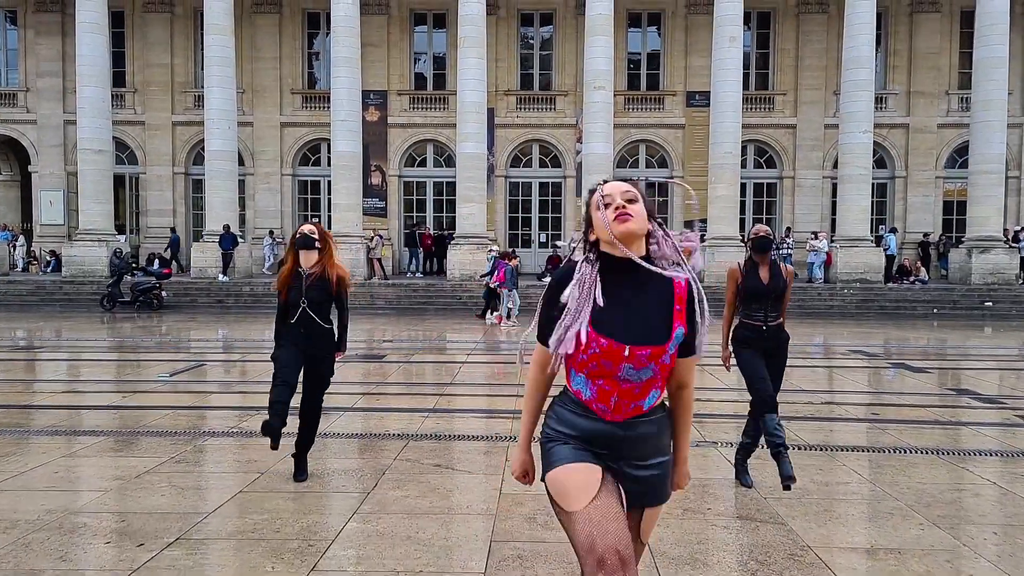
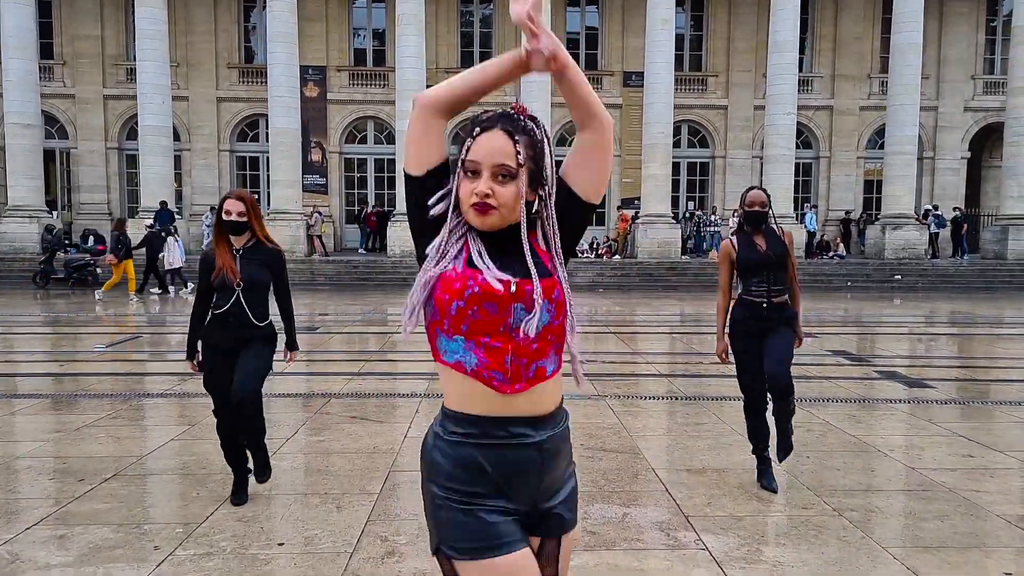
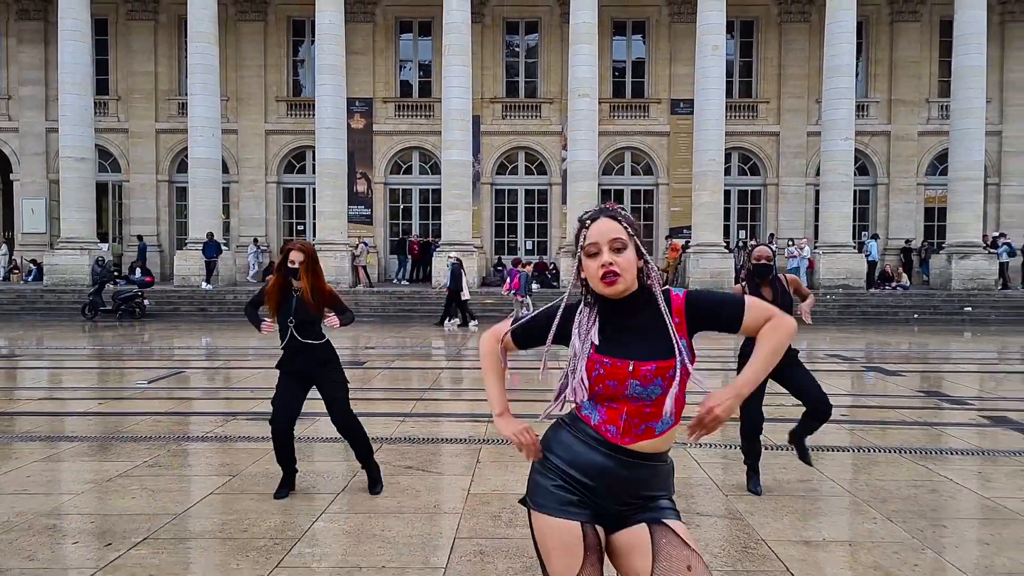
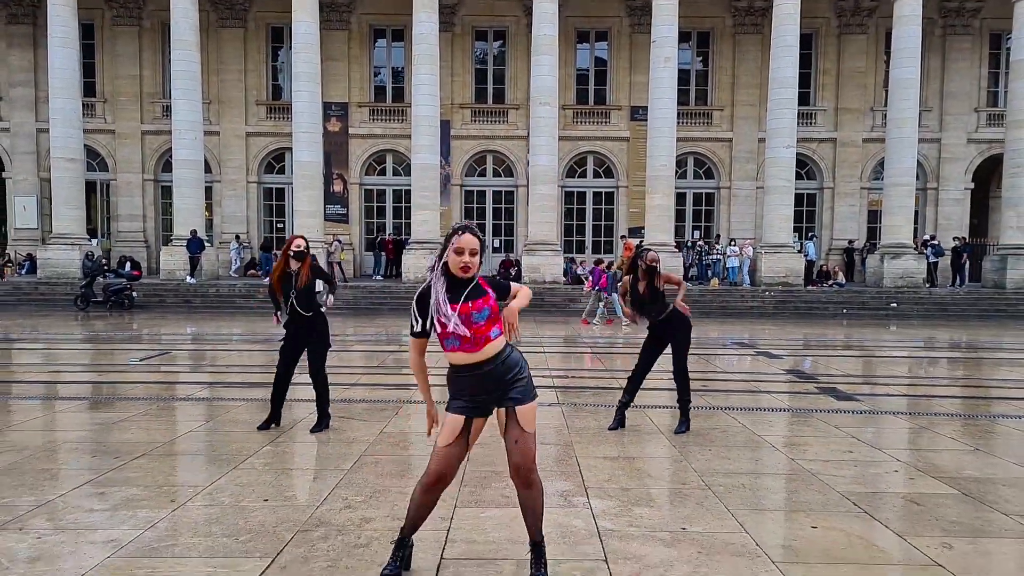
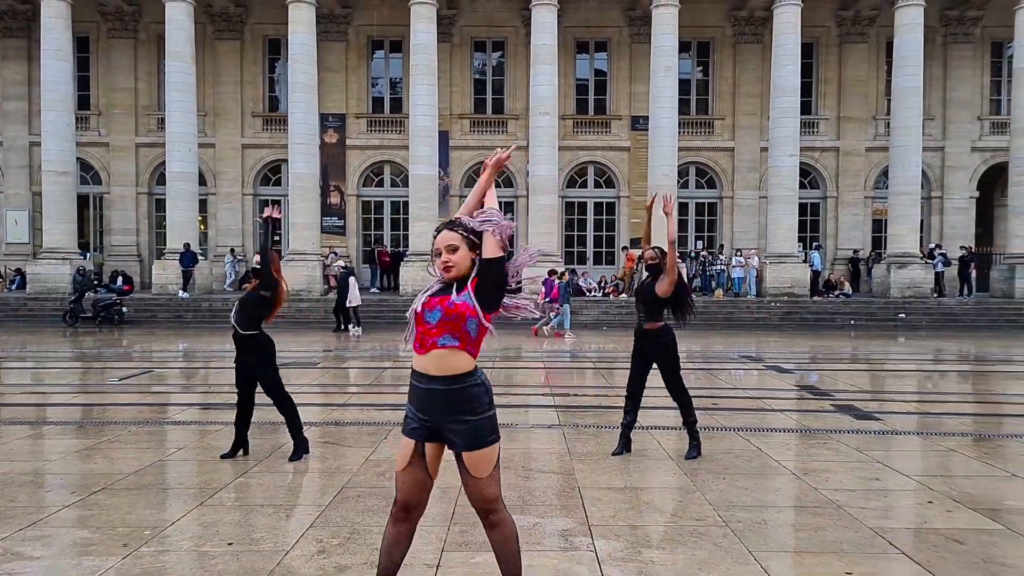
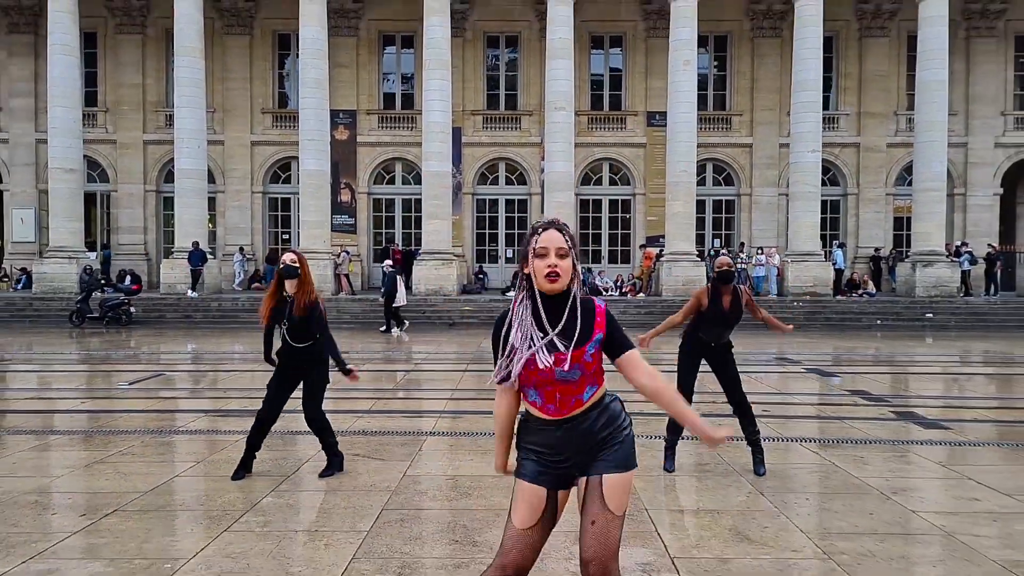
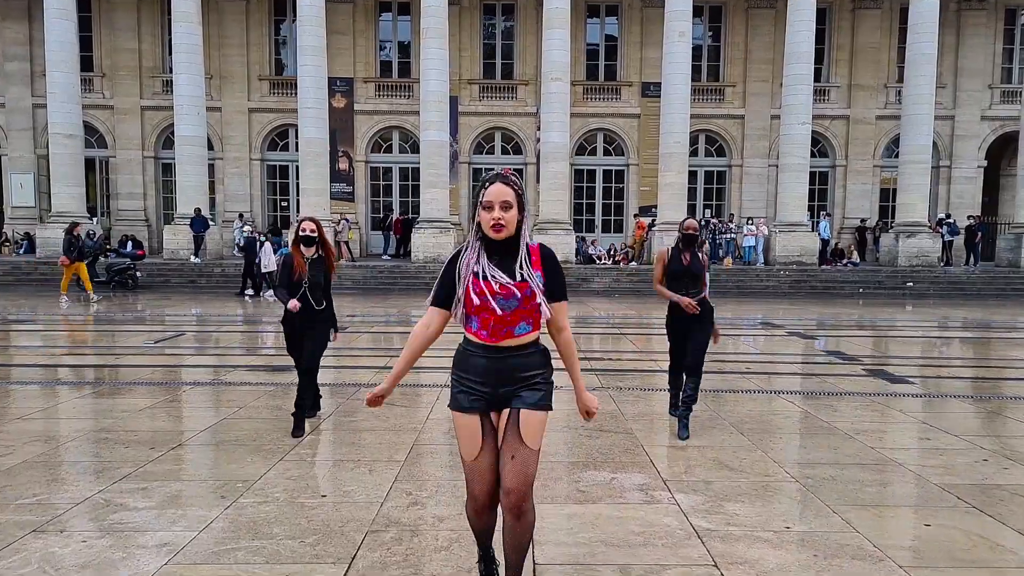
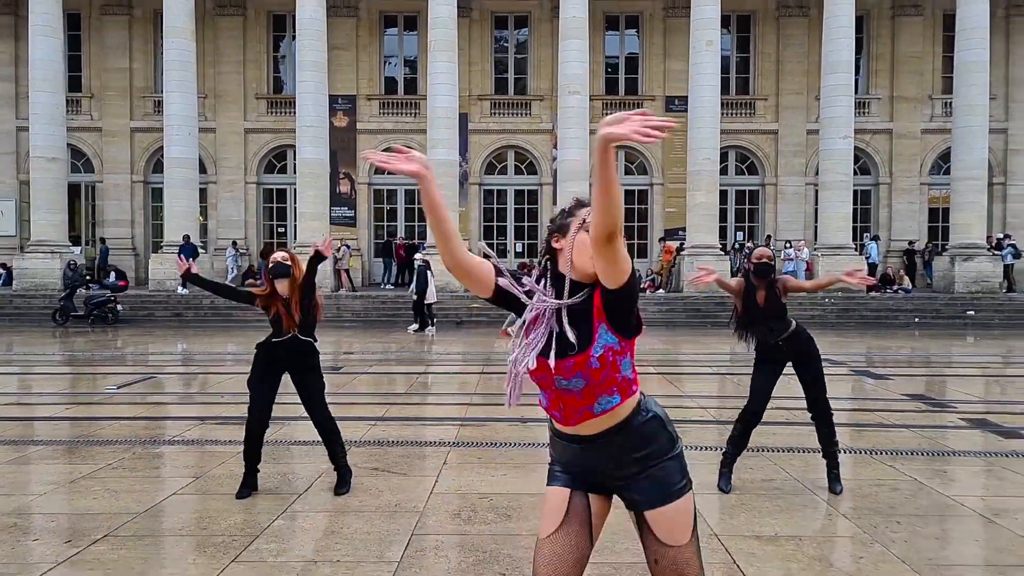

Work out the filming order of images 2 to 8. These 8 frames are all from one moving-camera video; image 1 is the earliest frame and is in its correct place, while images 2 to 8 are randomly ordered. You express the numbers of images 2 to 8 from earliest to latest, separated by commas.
3, 8, 6, 5, 4, 7, 2
